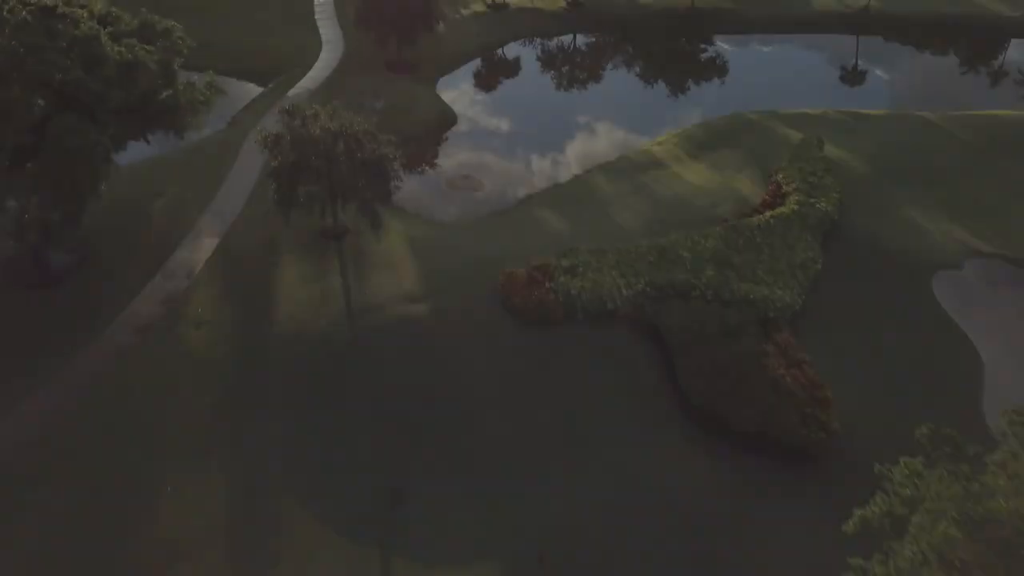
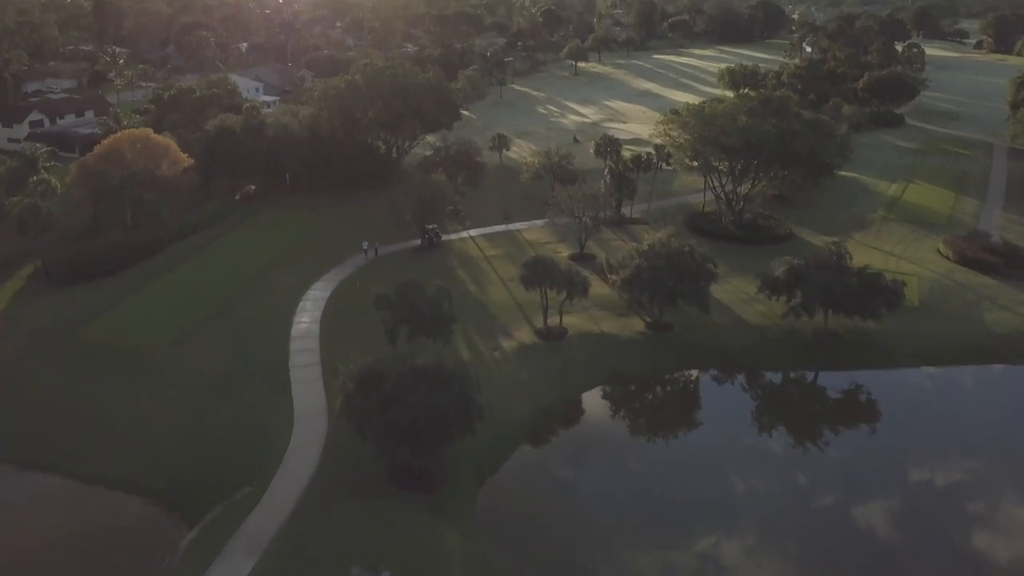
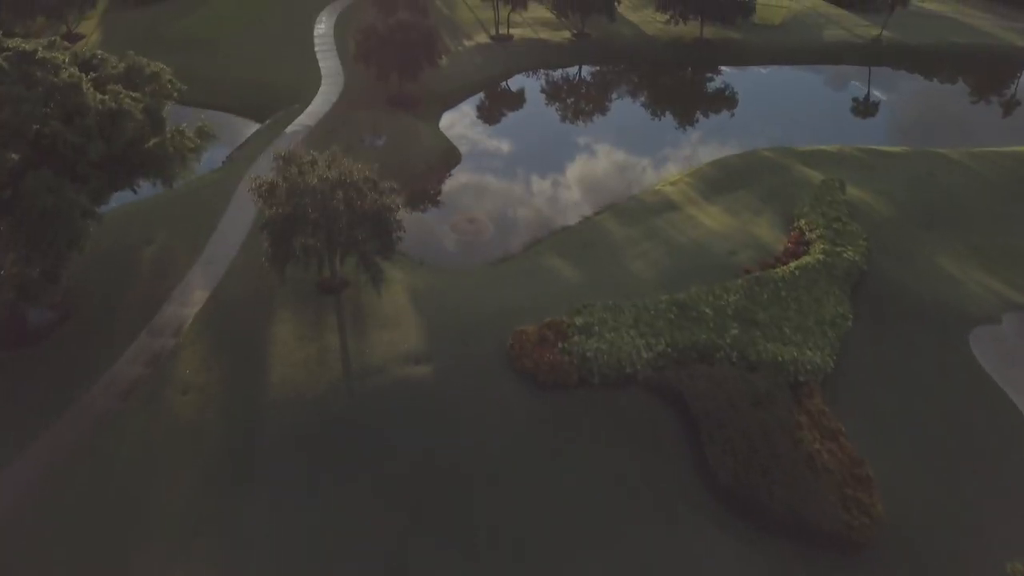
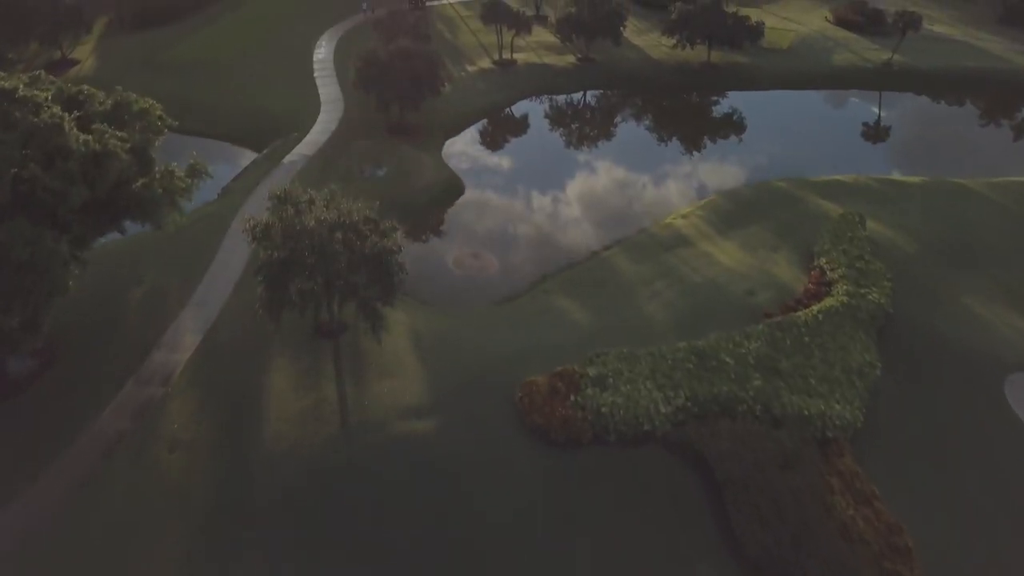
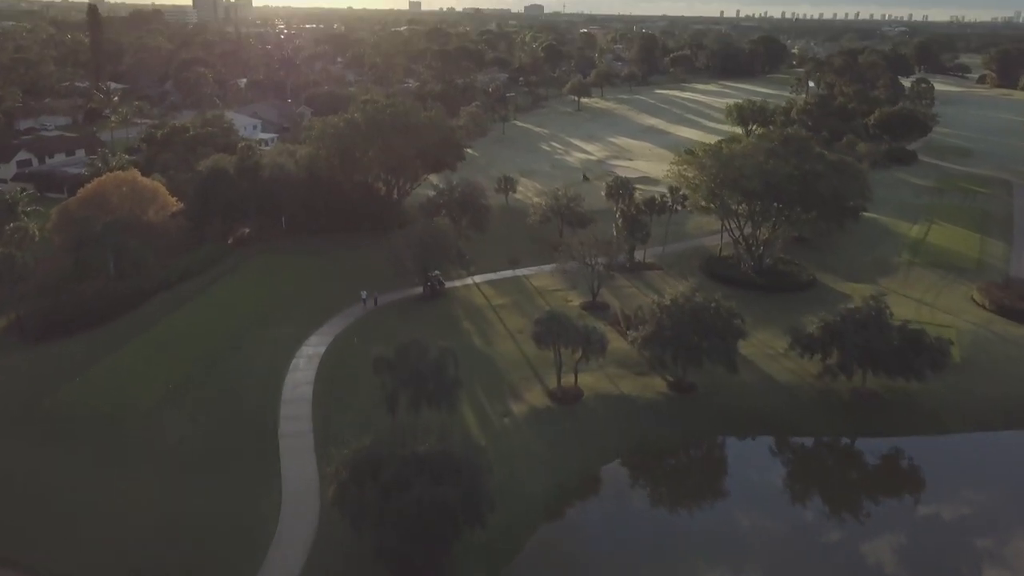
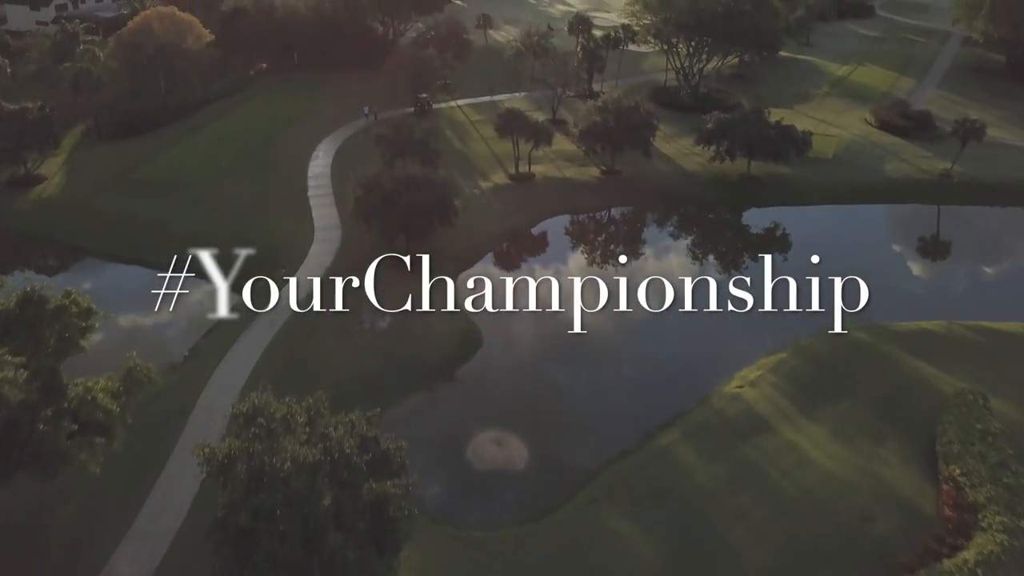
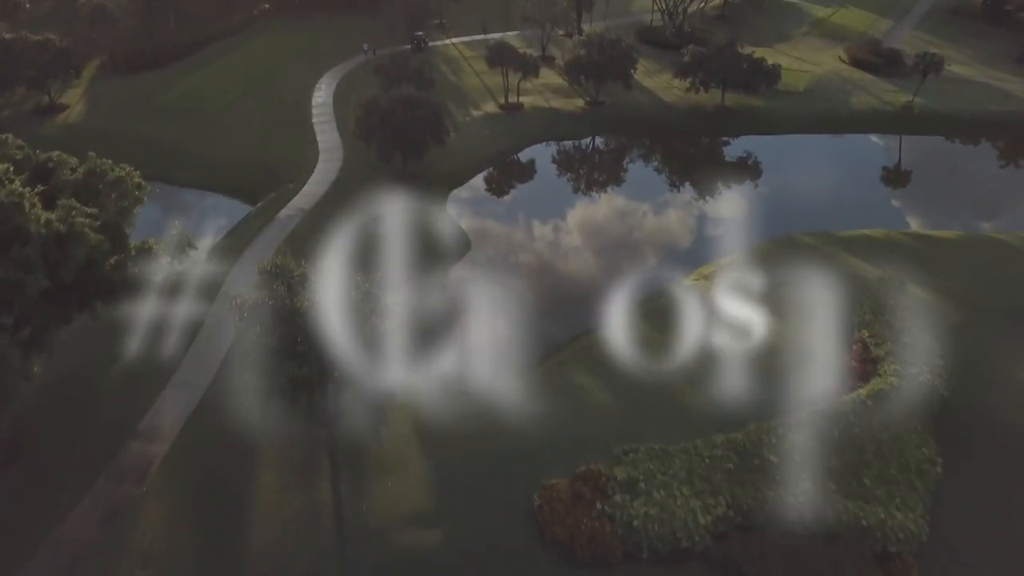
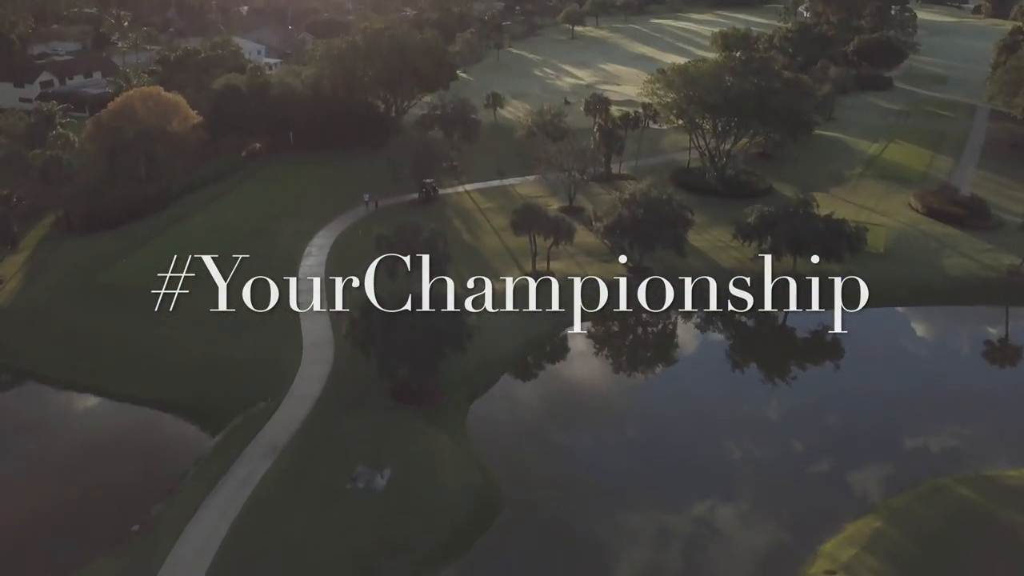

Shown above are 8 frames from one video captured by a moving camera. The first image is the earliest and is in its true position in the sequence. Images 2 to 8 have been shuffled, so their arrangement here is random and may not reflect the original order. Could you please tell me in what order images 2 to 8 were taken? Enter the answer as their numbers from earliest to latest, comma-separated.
3, 4, 7, 6, 8, 2, 5
